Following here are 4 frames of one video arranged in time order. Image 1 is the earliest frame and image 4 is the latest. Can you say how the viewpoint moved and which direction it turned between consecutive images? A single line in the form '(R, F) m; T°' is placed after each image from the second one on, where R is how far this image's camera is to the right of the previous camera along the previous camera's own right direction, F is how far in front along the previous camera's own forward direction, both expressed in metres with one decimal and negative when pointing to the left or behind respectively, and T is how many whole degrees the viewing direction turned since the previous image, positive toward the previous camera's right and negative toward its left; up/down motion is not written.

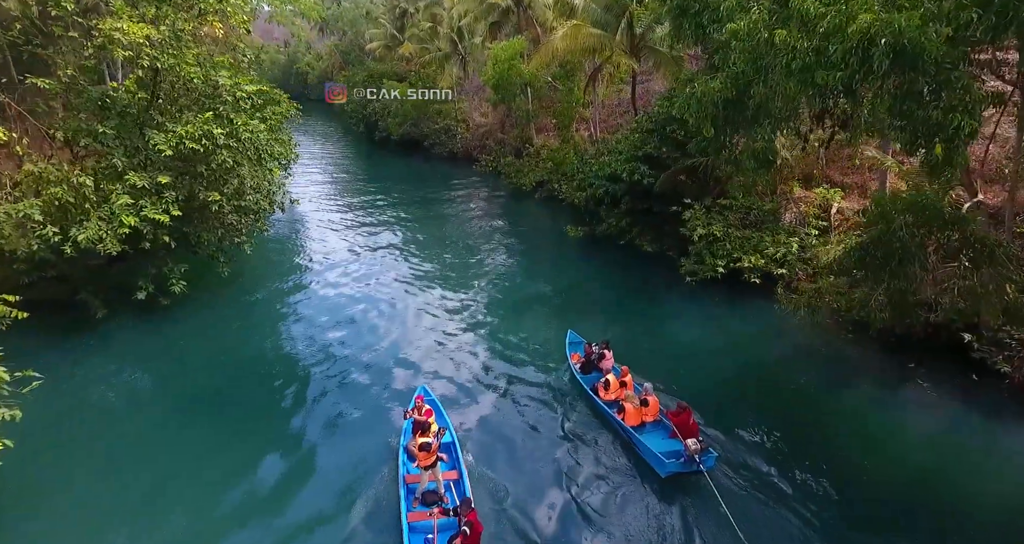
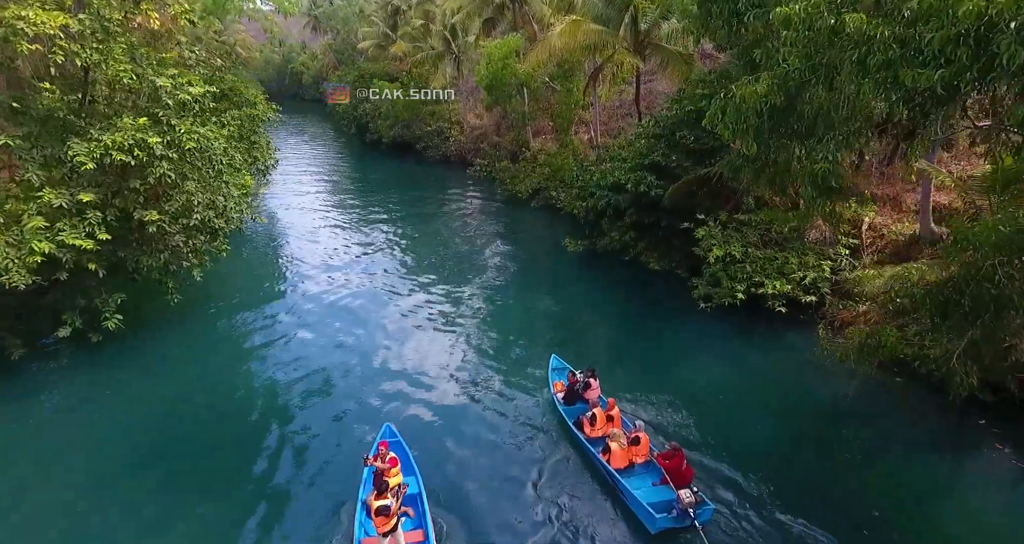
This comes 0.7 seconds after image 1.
(+0.1, +1.8) m; 0°
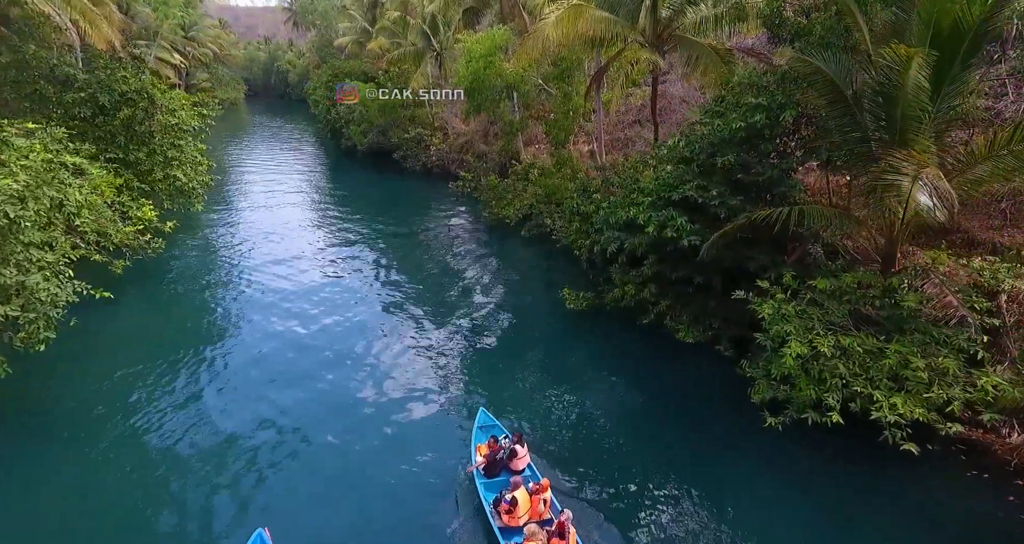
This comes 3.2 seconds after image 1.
(+0.3, +4.7) m; +1°
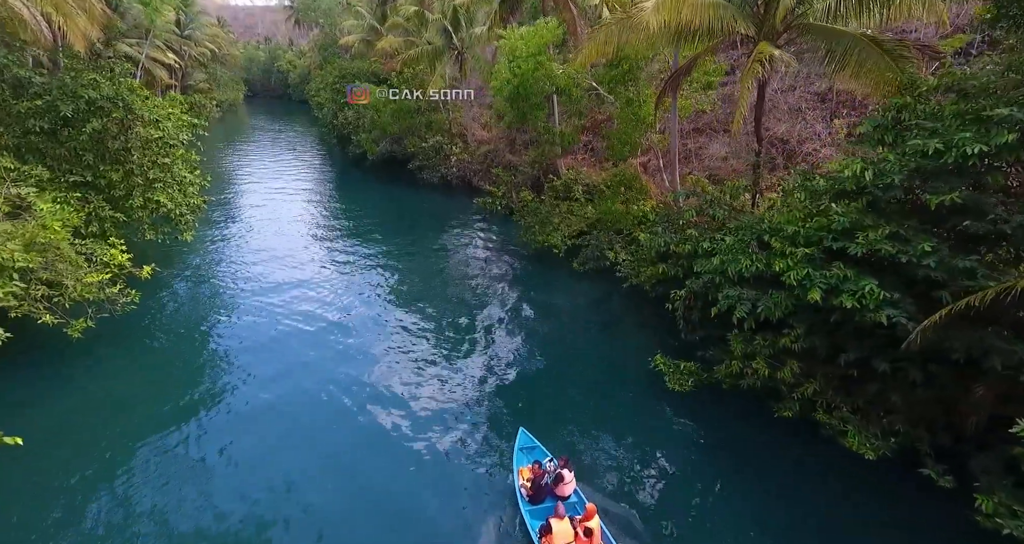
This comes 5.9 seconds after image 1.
(-1.6, +3.8) m; 0°
